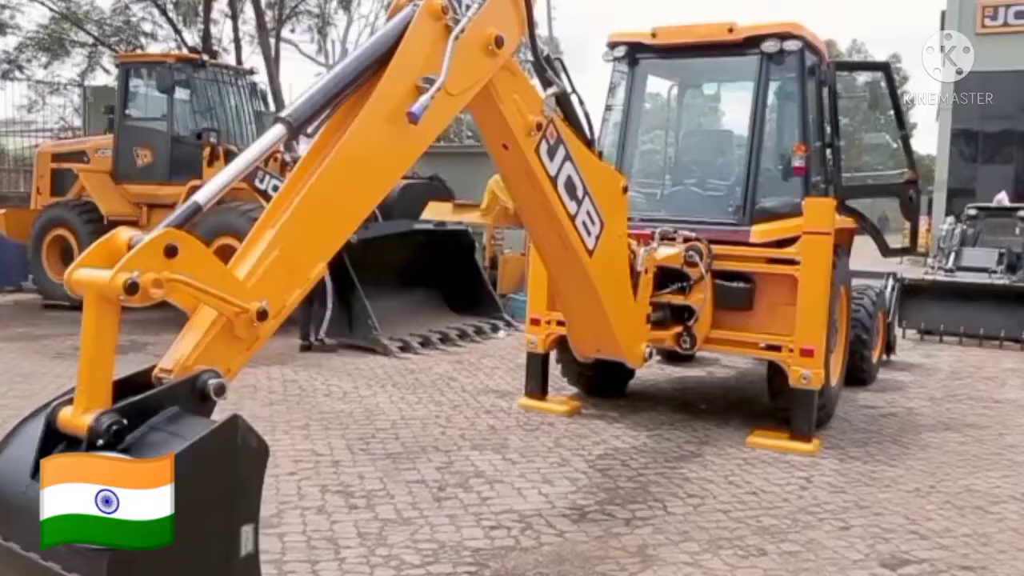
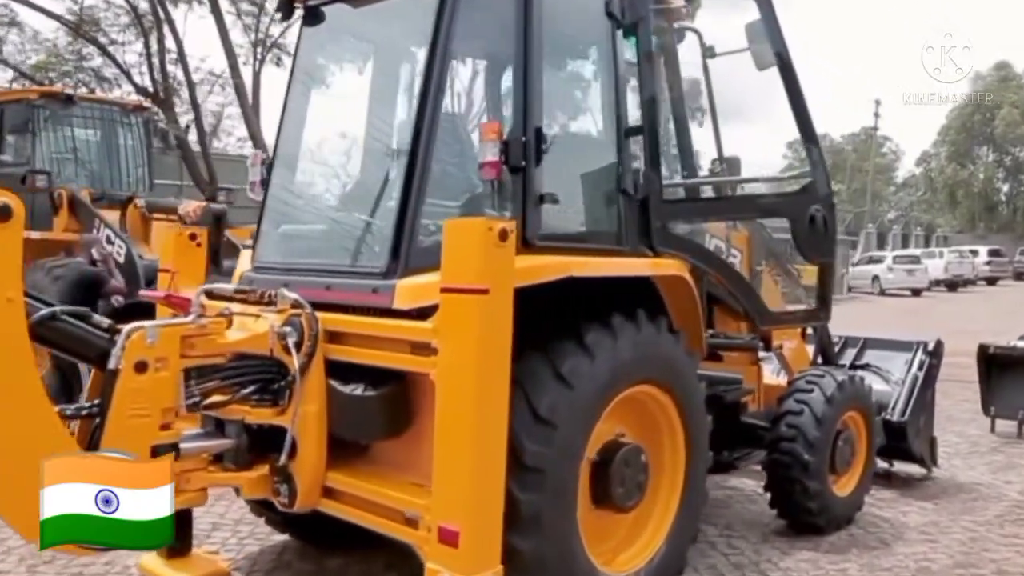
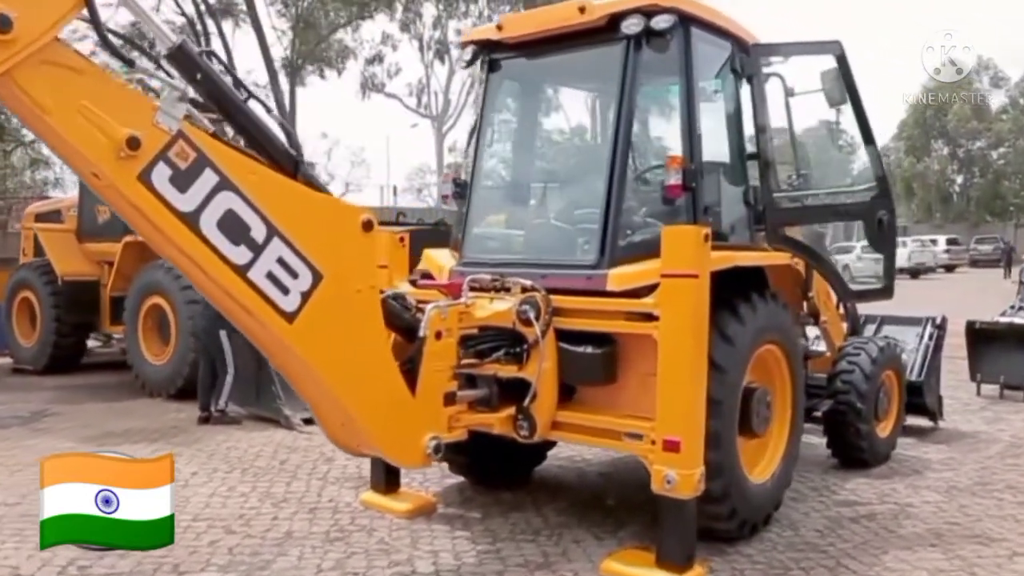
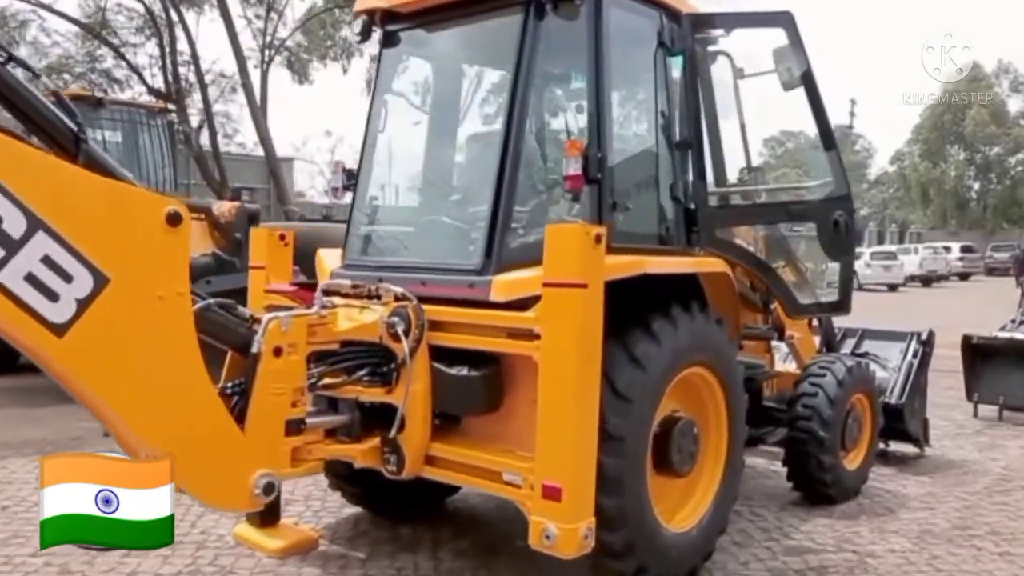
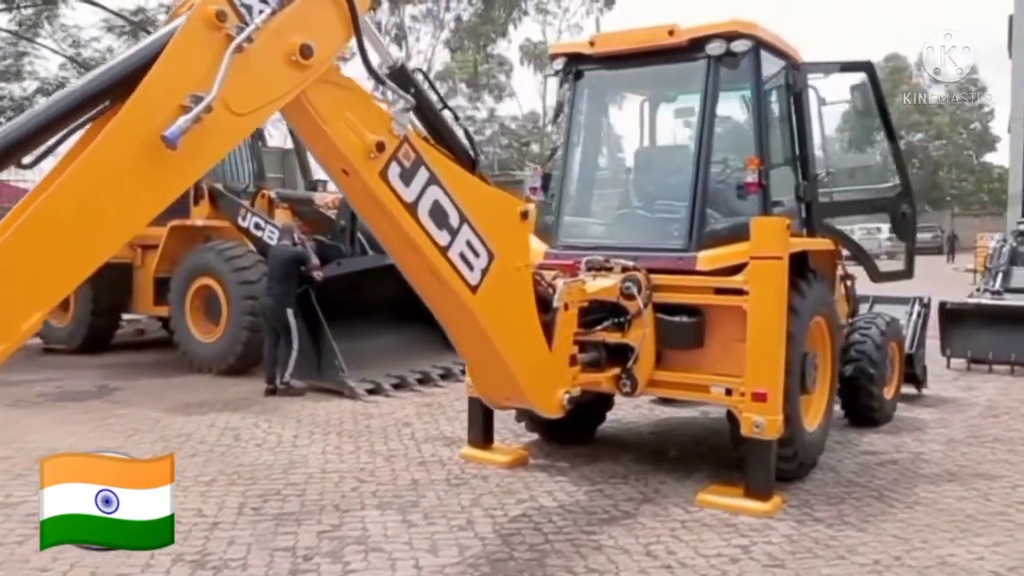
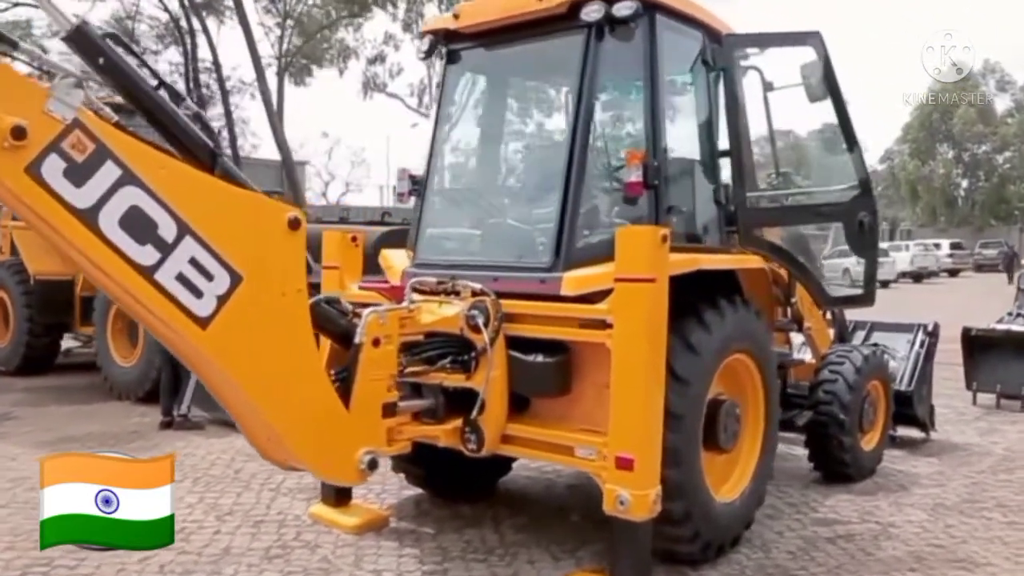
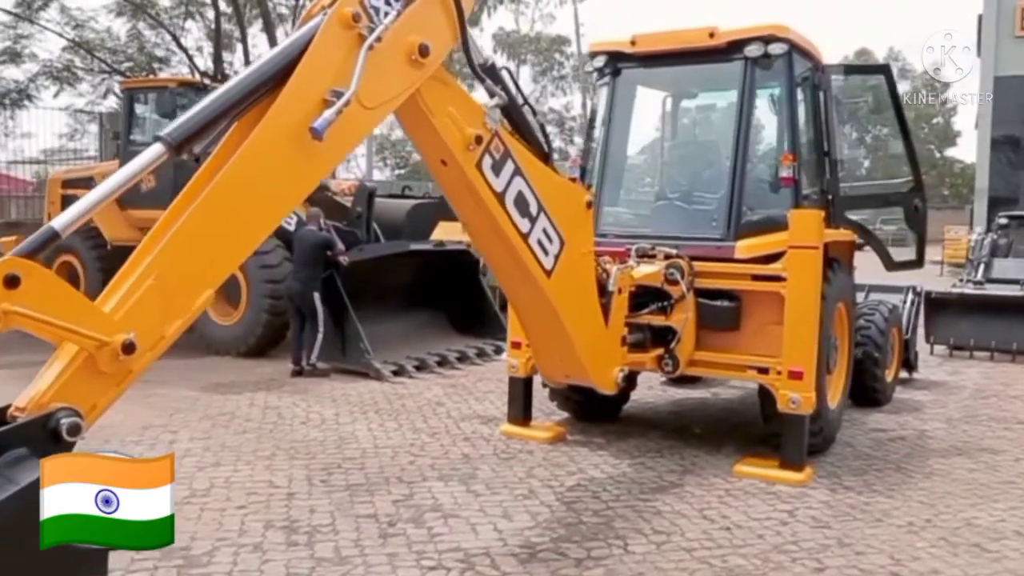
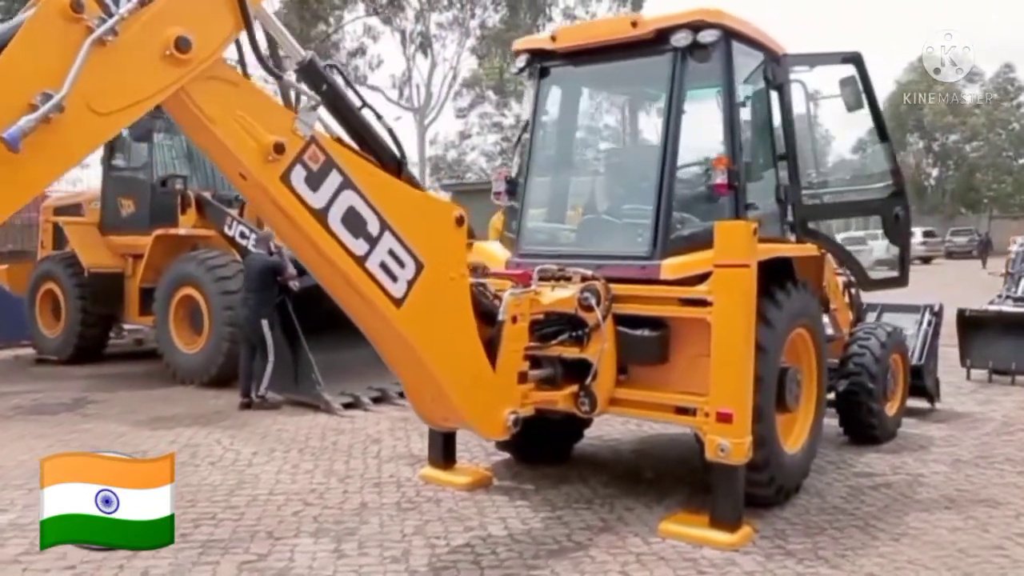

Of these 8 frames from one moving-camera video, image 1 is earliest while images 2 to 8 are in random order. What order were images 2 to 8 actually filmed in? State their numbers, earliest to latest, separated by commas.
7, 5, 8, 3, 6, 4, 2
